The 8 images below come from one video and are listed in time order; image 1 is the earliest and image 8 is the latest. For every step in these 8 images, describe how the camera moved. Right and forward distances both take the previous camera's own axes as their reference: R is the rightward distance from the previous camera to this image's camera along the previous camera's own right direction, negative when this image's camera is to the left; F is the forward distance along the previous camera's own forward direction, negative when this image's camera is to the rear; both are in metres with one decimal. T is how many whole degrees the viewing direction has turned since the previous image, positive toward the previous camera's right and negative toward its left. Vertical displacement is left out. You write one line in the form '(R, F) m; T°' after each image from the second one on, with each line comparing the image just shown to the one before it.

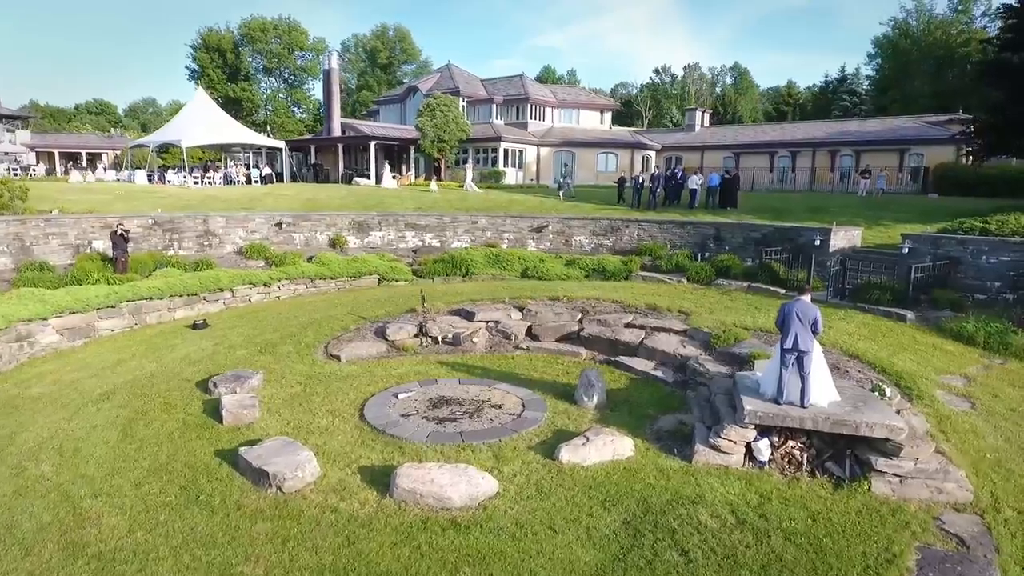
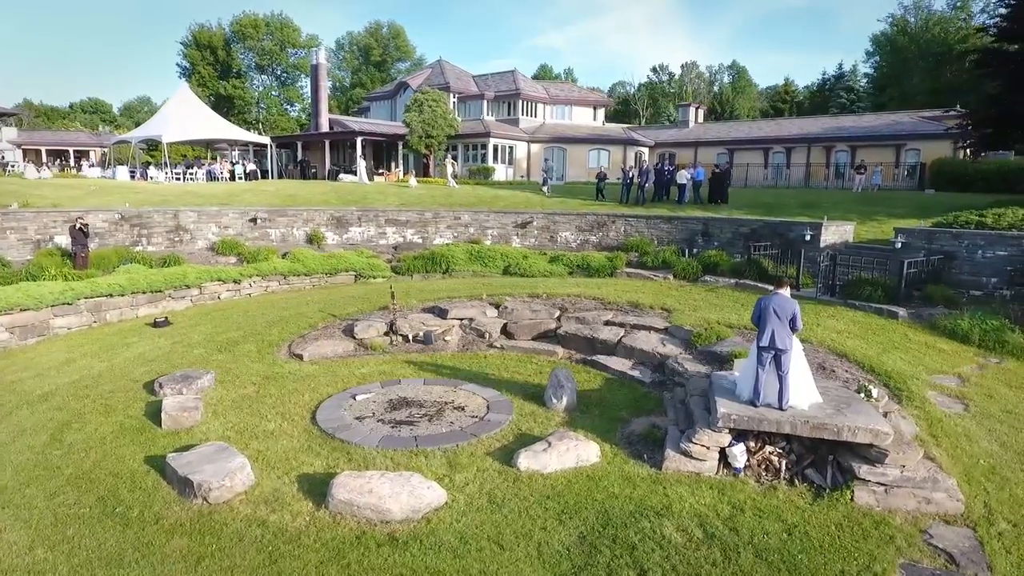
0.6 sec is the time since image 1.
(+0.5, +0.5) m; 0°
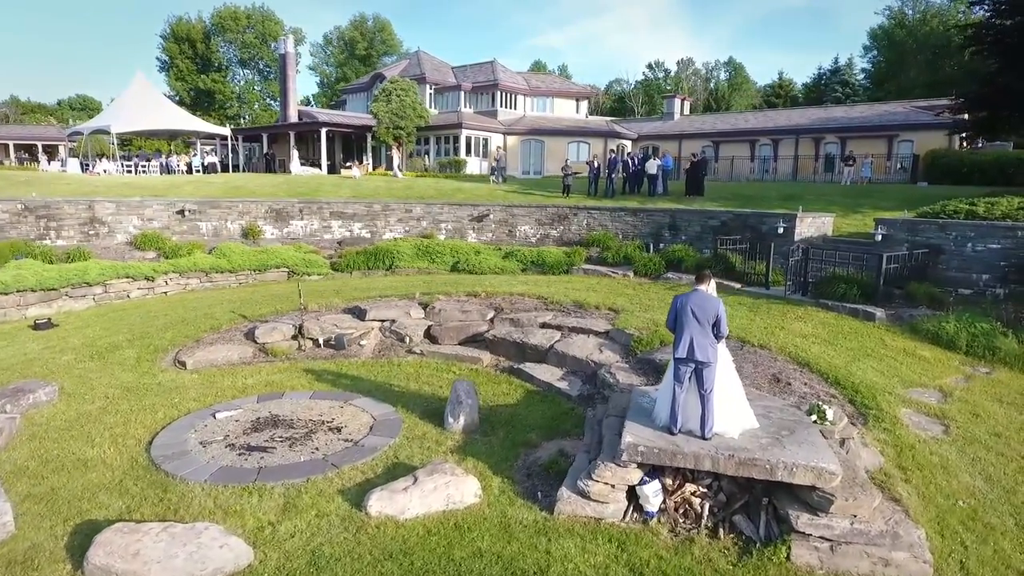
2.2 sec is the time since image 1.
(+1.2, +1.4) m; 0°
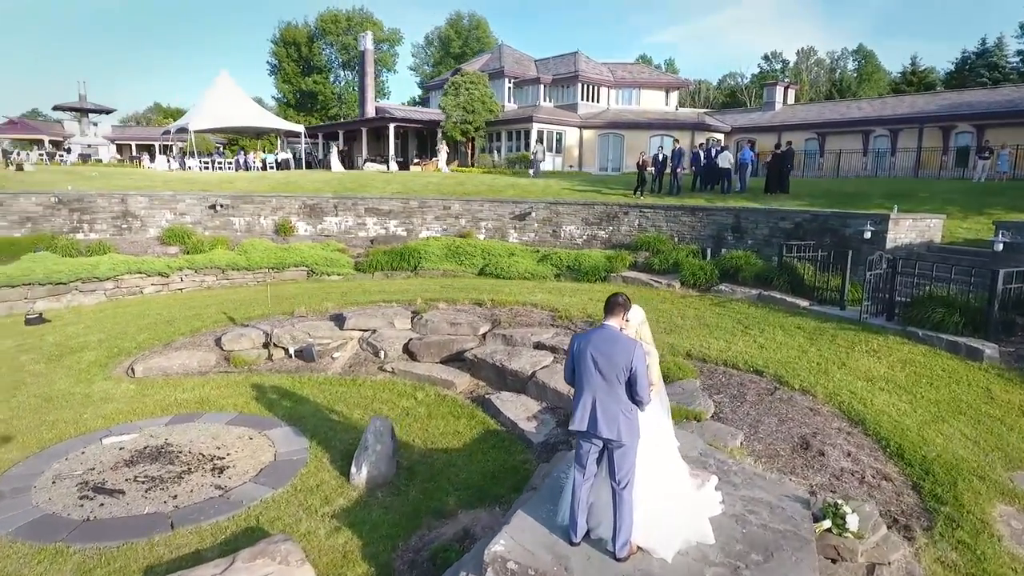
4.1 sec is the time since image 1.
(+1.5, +1.7) m; -10°
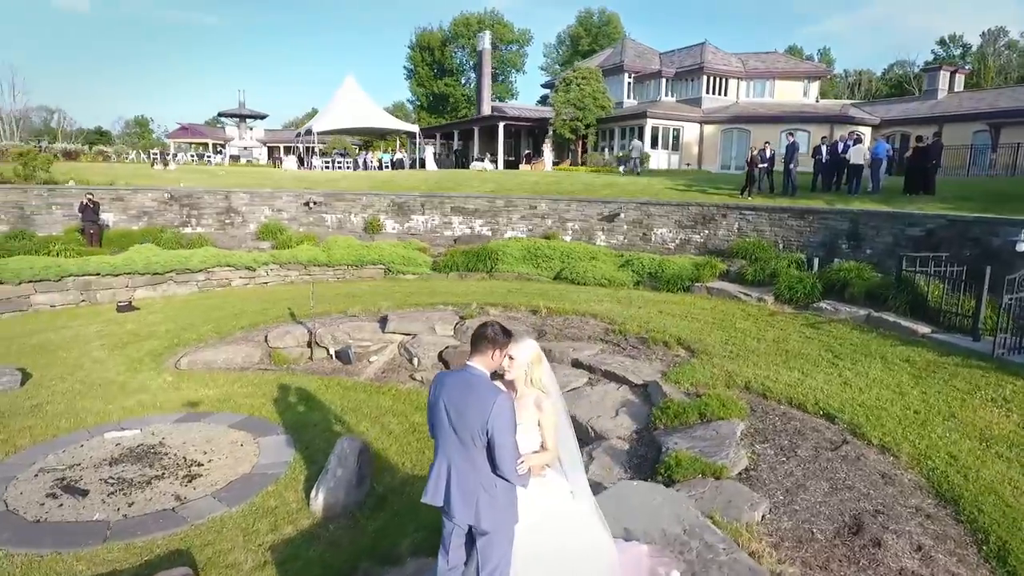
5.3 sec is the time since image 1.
(+1.1, +0.9) m; -12°
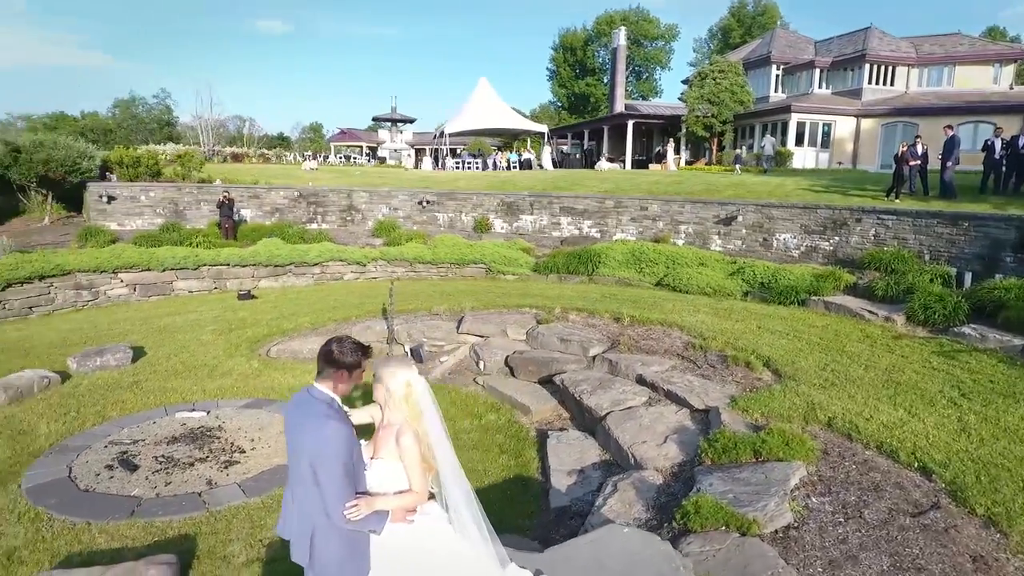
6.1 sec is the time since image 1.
(+0.9, +0.5) m; -13°
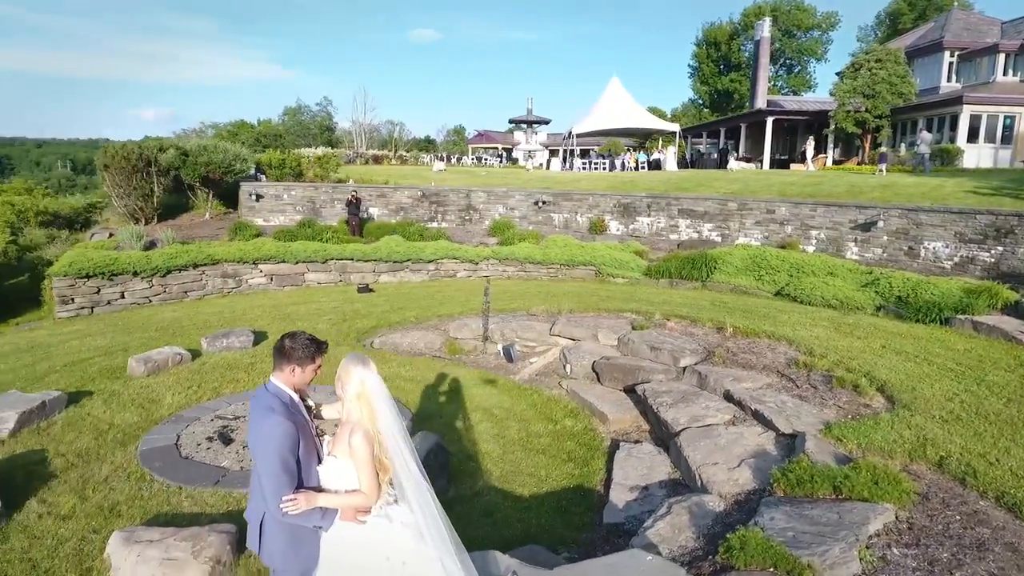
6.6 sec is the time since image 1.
(+0.5, +0.2) m; -12°
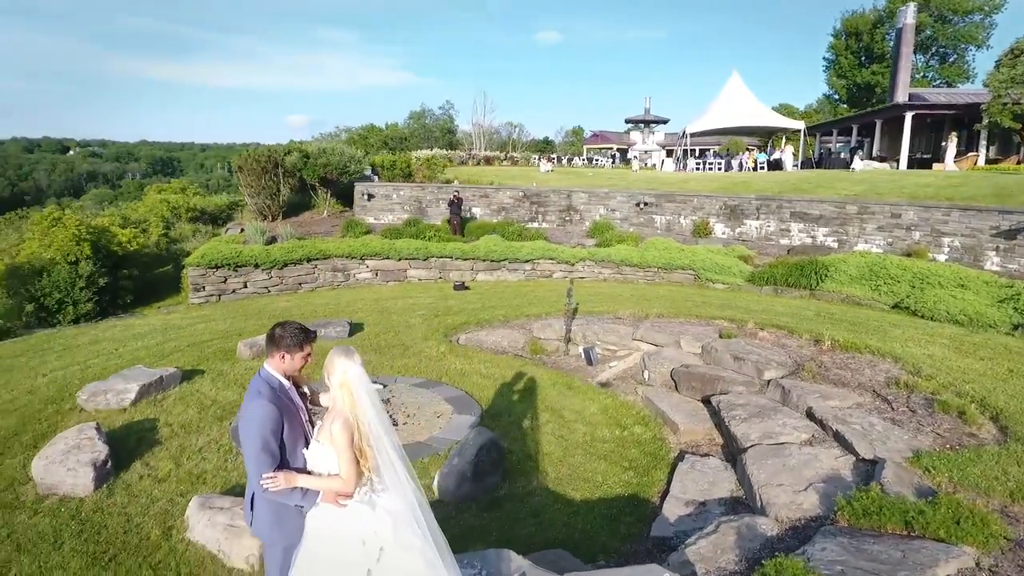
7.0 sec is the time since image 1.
(+0.4, 0.0) m; -11°
